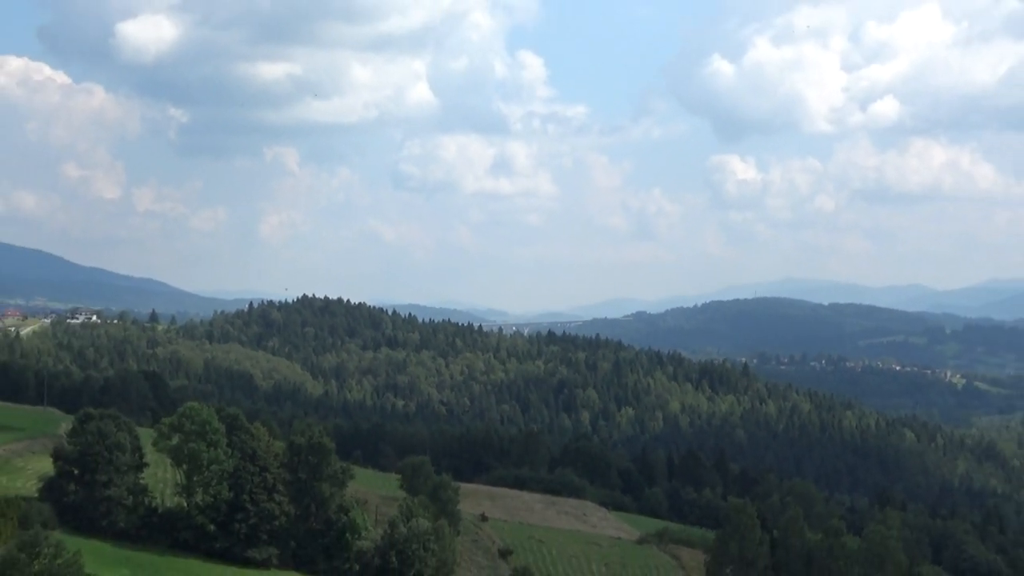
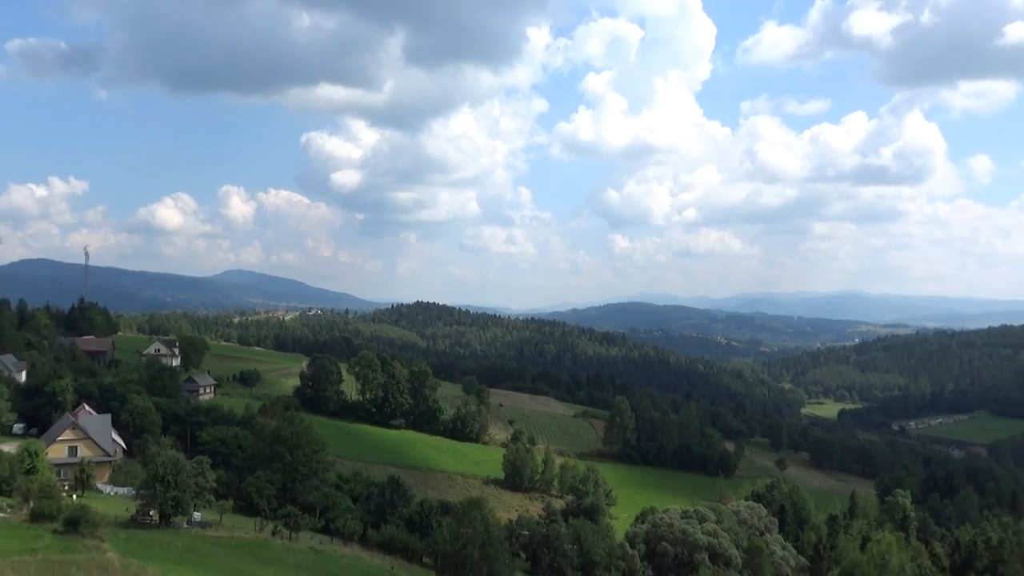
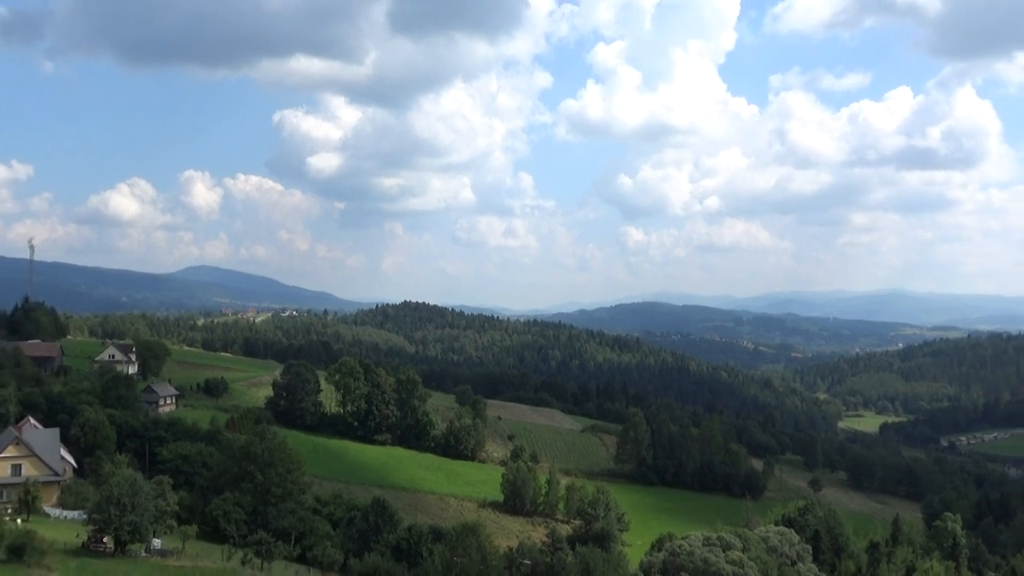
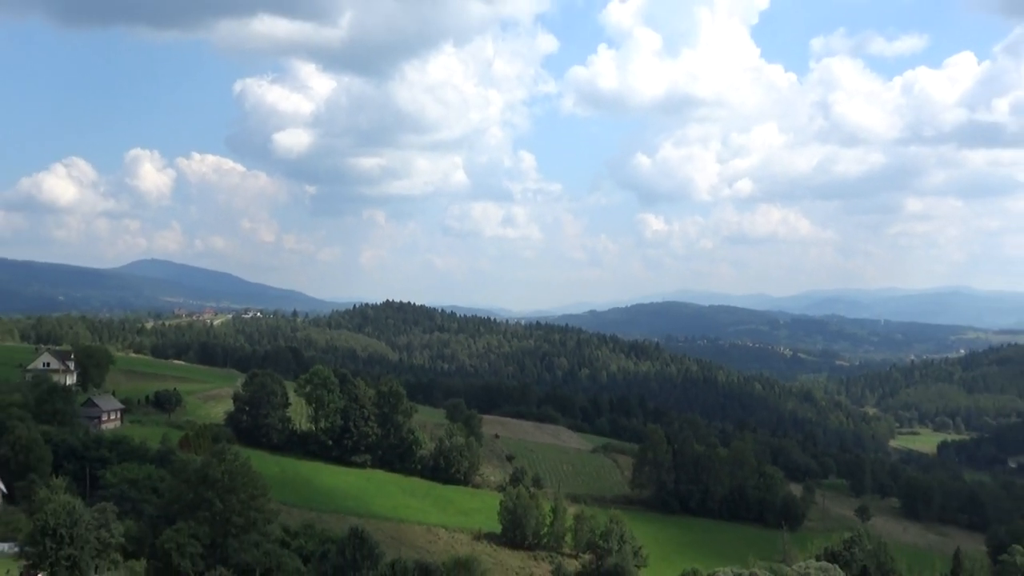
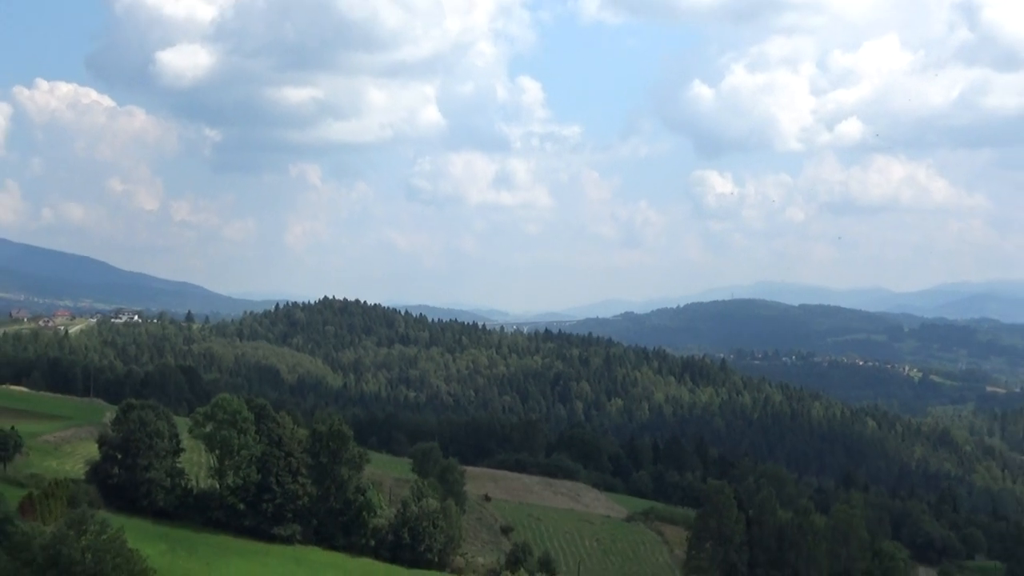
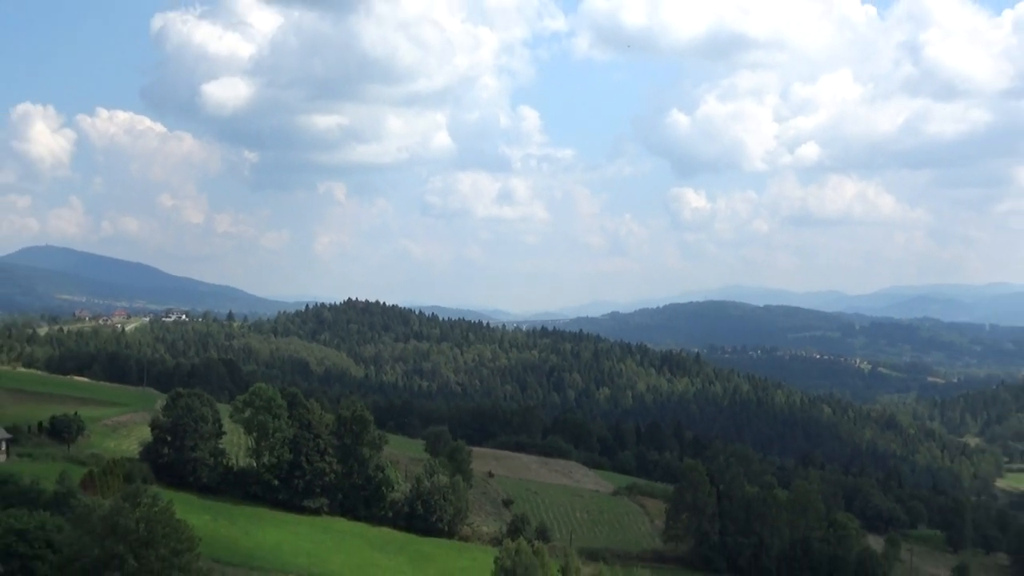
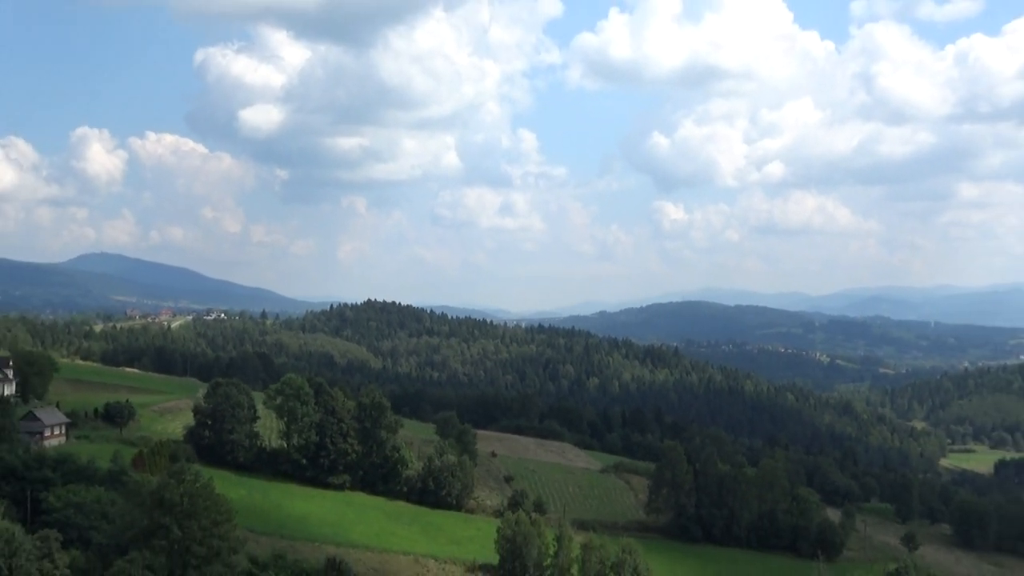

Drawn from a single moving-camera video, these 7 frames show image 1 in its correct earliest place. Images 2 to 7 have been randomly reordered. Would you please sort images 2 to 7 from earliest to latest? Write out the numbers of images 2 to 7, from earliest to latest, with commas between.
5, 6, 7, 4, 3, 2
